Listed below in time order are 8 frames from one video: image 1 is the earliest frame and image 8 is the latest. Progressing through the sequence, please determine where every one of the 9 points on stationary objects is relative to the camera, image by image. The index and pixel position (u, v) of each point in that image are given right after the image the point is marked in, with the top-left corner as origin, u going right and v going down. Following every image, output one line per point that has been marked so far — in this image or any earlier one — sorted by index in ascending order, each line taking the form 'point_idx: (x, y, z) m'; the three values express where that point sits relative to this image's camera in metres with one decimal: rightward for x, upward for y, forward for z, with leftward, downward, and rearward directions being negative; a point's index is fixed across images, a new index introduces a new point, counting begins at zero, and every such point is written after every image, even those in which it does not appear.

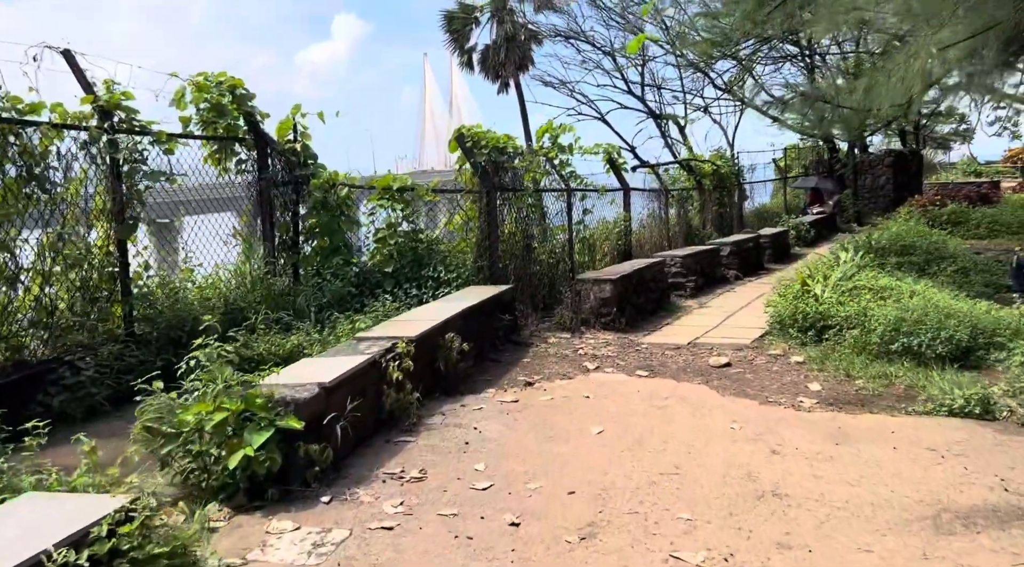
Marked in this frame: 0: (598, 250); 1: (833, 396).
0: (+0.9, +0.4, +8.2) m
1: (+1.7, -0.6, +4.2) m
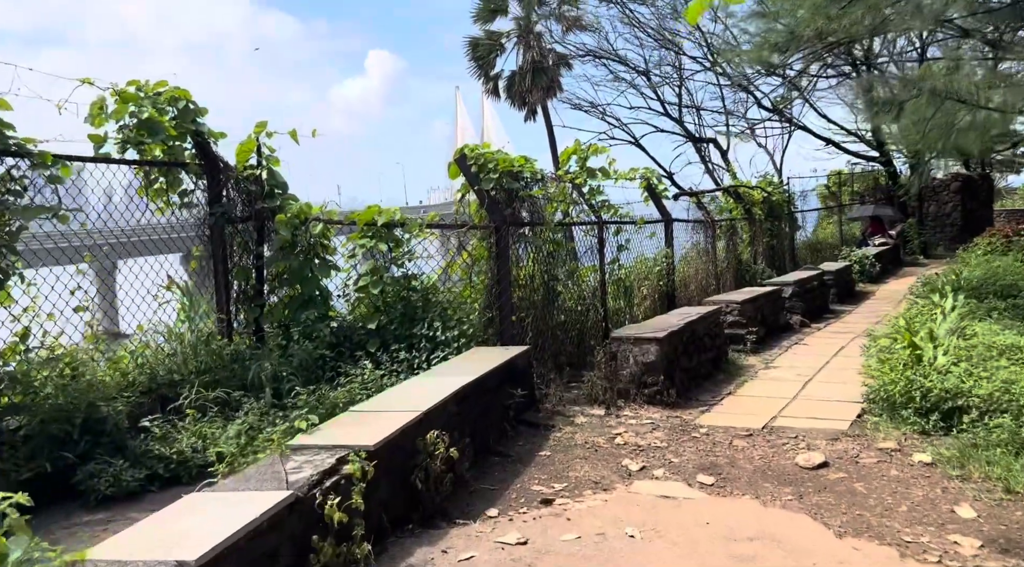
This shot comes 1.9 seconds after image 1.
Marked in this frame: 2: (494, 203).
0: (+1.1, -0.1, +6.9) m
1: (+1.8, -0.9, +2.8) m
2: (-0.1, +0.5, +4.9) m
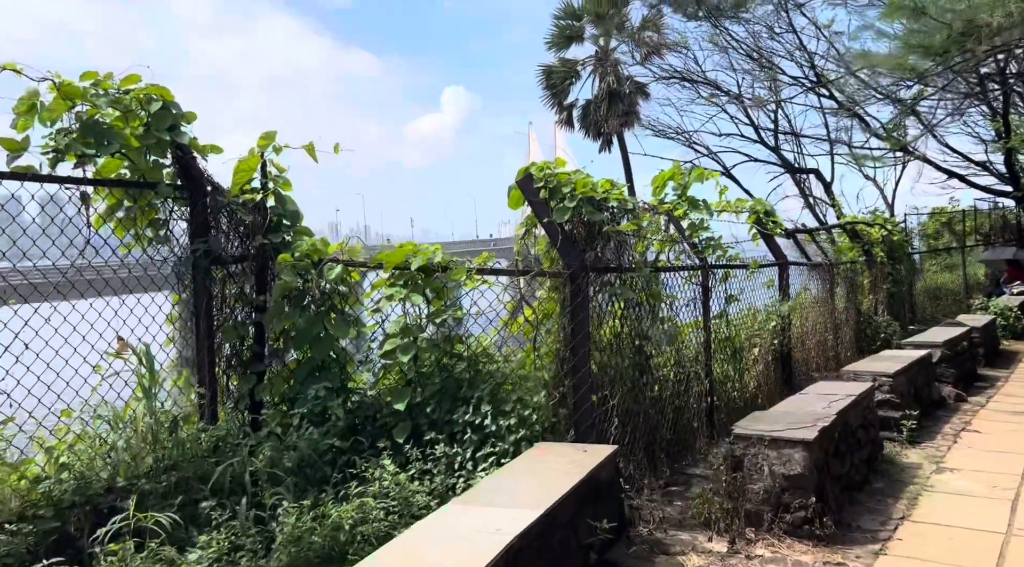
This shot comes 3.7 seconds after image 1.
0: (+1.7, -0.5, +5.5) m
1: (+1.9, -1.1, +1.3) m
2: (+0.3, +0.2, +3.7) m
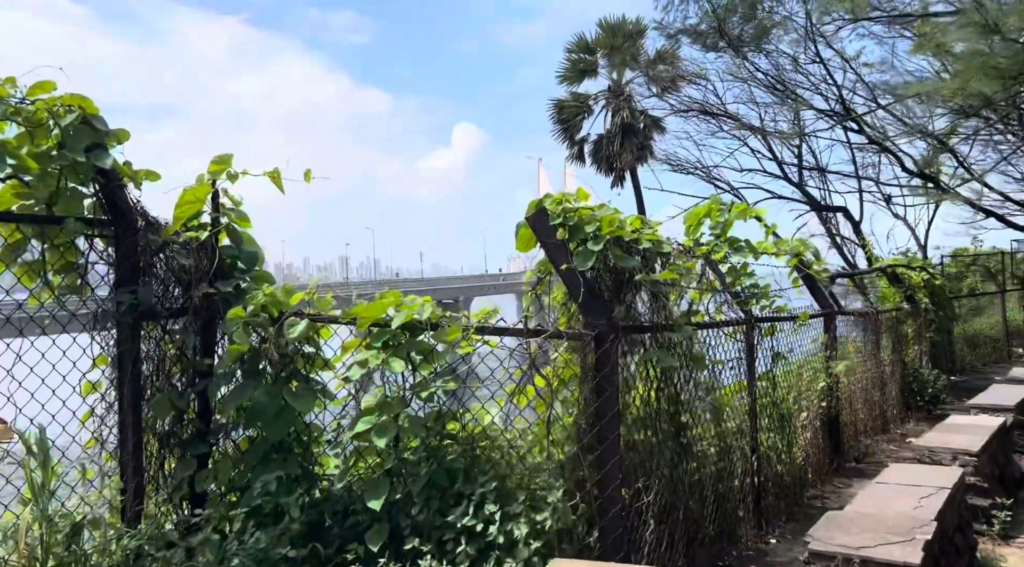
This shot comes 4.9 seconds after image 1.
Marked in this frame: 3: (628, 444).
0: (+1.7, -0.9, +4.7) m
1: (+1.9, -1.3, +0.5) m
2: (+0.3, 0.0, +2.9) m
3: (+0.5, -0.6, +3.0) m
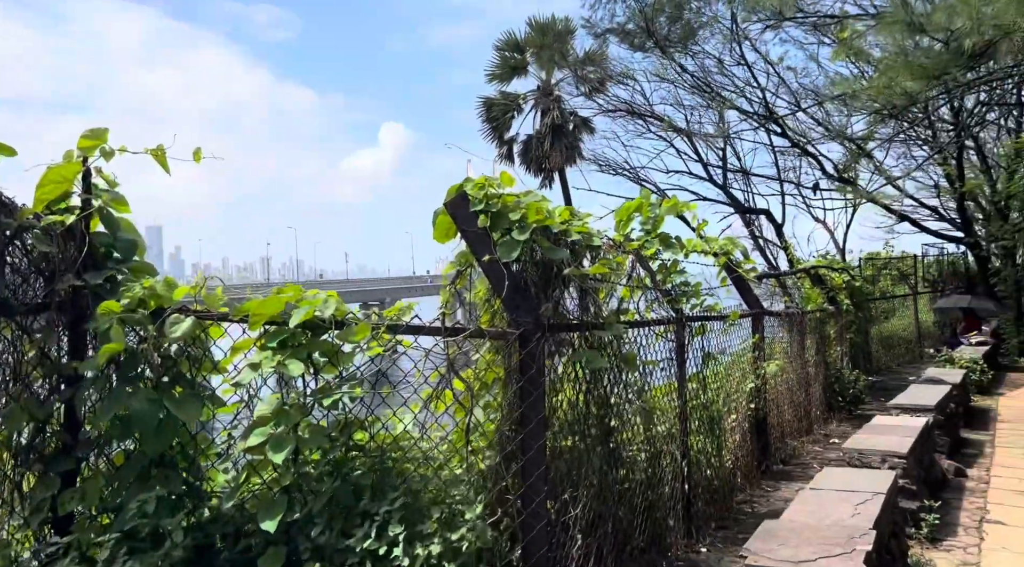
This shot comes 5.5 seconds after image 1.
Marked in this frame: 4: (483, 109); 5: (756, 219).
0: (+1.3, -0.8, +4.6) m
1: (+1.8, -1.3, +0.4) m
2: (0.0, 0.0, +2.7) m
3: (+0.2, -0.6, +2.8) m
4: (-0.8, +4.4, +19.7) m
5: (+3.9, +1.0, +12.2) m
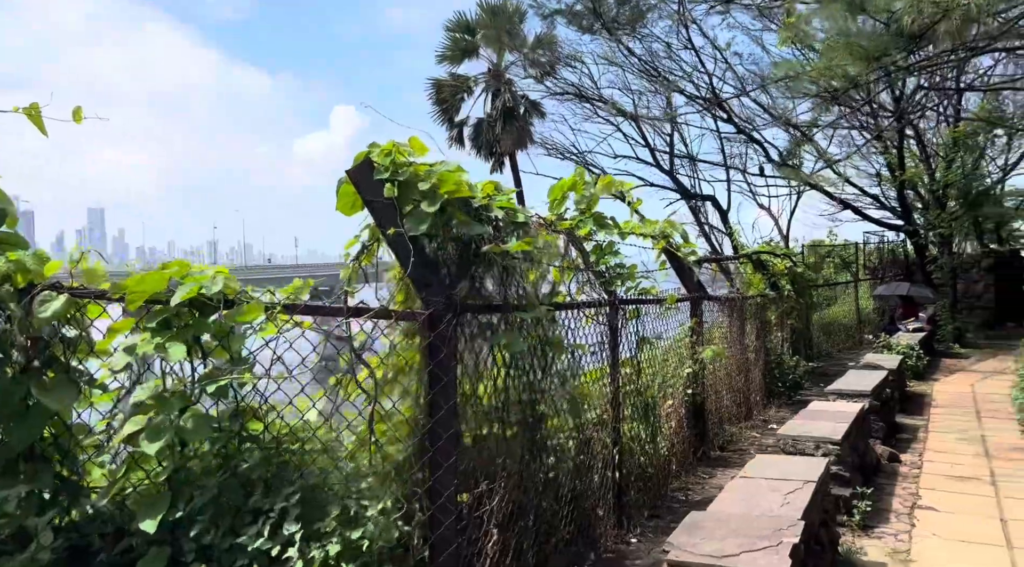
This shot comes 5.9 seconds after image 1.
0: (+0.9, -0.7, +4.5) m
1: (+1.7, -1.3, +0.3) m
2: (-0.3, +0.1, +2.5) m
3: (-0.1, -0.5, +2.6) m
4: (-2.0, +4.8, +19.3) m
5: (+3.0, +1.3, +12.2) m
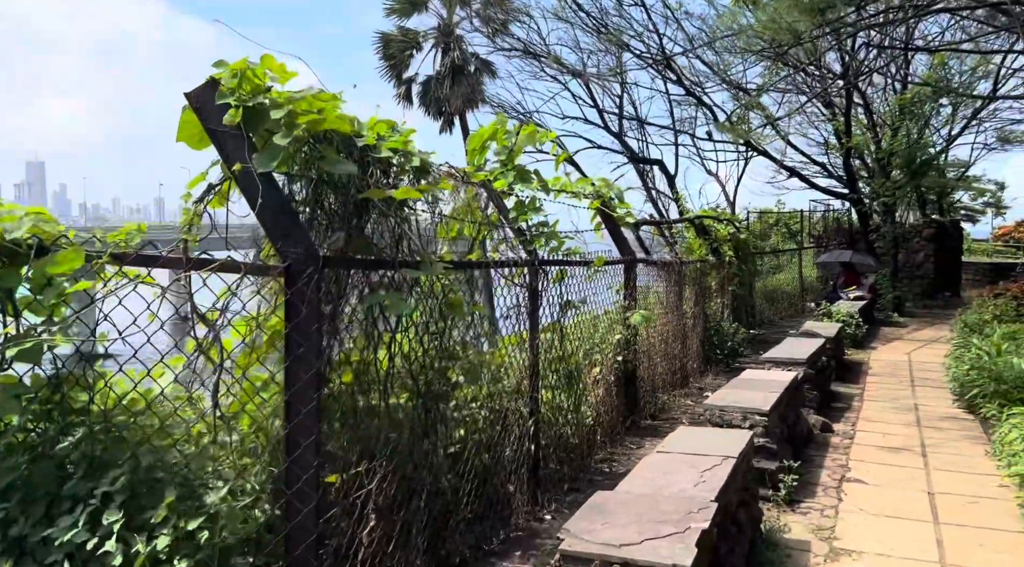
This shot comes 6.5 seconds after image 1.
0: (+0.4, -0.5, +4.2) m
1: (+1.5, -1.2, +0.1) m
2: (-0.6, +0.2, +2.1) m
3: (-0.5, -0.4, +2.3) m
4: (-3.2, +5.8, +18.6) m
5: (+2.1, +1.8, +12.0) m
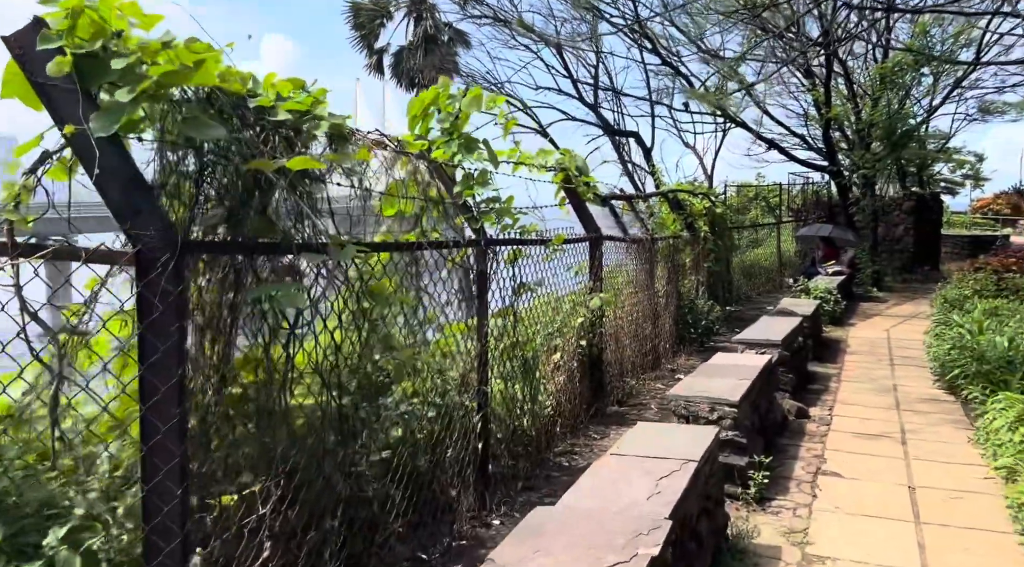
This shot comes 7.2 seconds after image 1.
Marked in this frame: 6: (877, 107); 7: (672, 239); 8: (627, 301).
0: (+0.2, -0.4, +3.9) m
1: (+1.3, -1.3, -0.1) m
2: (-0.8, +0.2, +1.8) m
3: (-0.7, -0.4, +1.9) m
4: (-3.9, +6.3, +18.0) m
5: (+1.7, +2.2, +11.7) m
6: (+5.4, +2.6, +11.4) m
7: (+1.4, +0.4, +6.9) m
8: (+0.8, -0.1, +5.4) m
